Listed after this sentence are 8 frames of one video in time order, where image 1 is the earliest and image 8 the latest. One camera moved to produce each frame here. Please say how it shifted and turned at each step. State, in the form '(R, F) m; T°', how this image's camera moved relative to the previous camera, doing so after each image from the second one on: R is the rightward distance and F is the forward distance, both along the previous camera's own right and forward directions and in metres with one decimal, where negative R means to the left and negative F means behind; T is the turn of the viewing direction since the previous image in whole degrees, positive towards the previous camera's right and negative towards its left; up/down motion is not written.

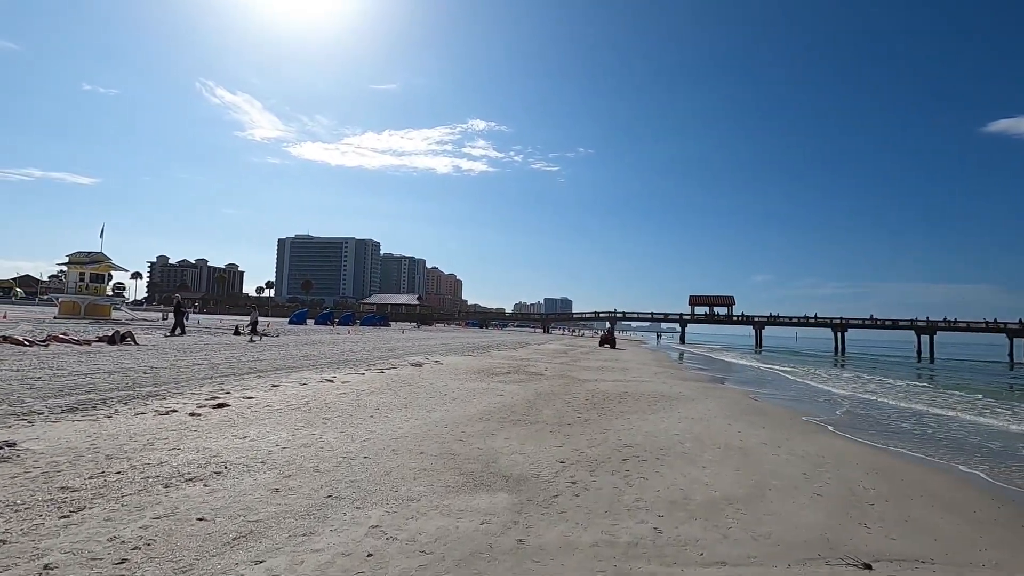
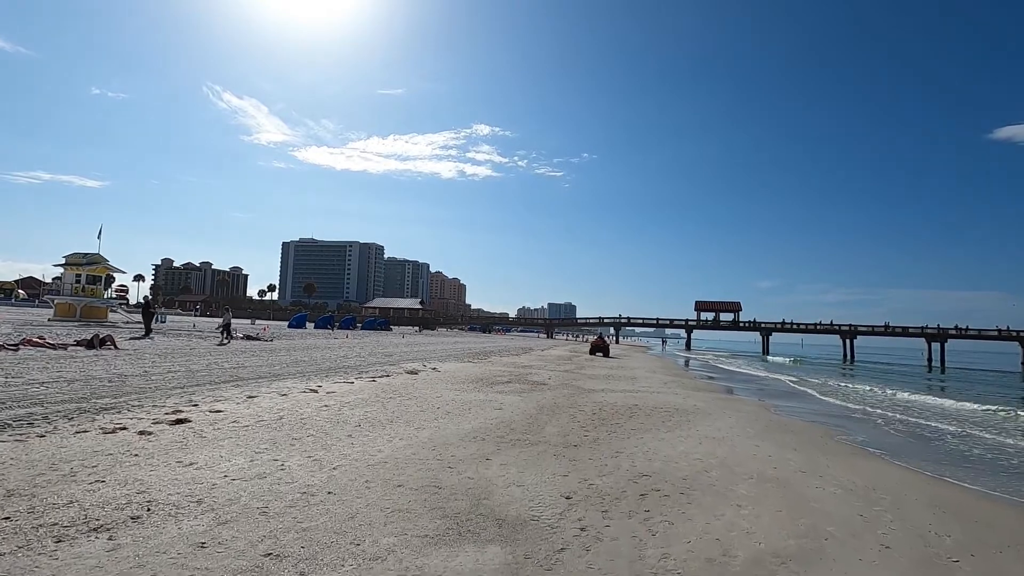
(+0.1, +1.1) m; 0°
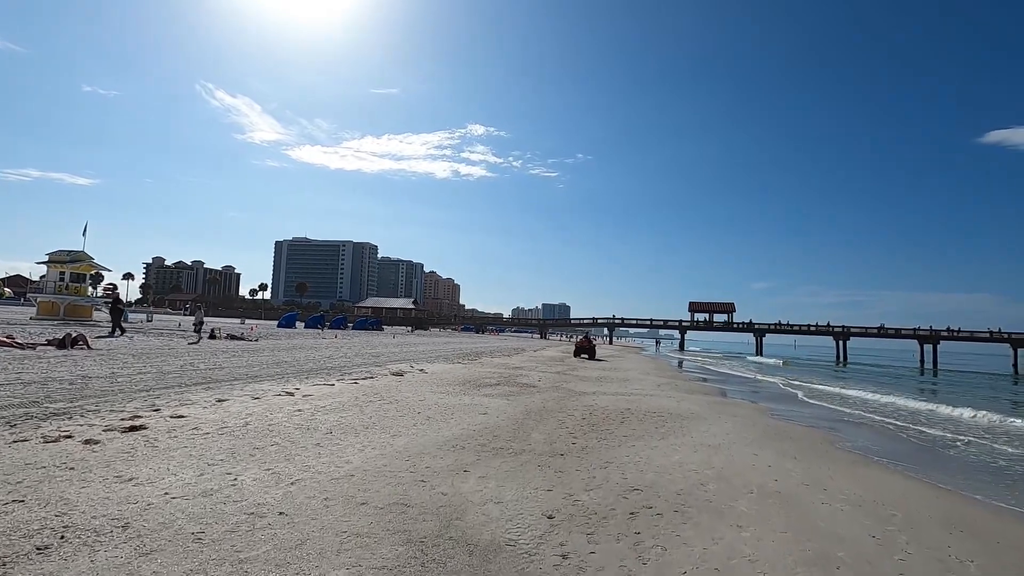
(+0.2, +0.6) m; +1°
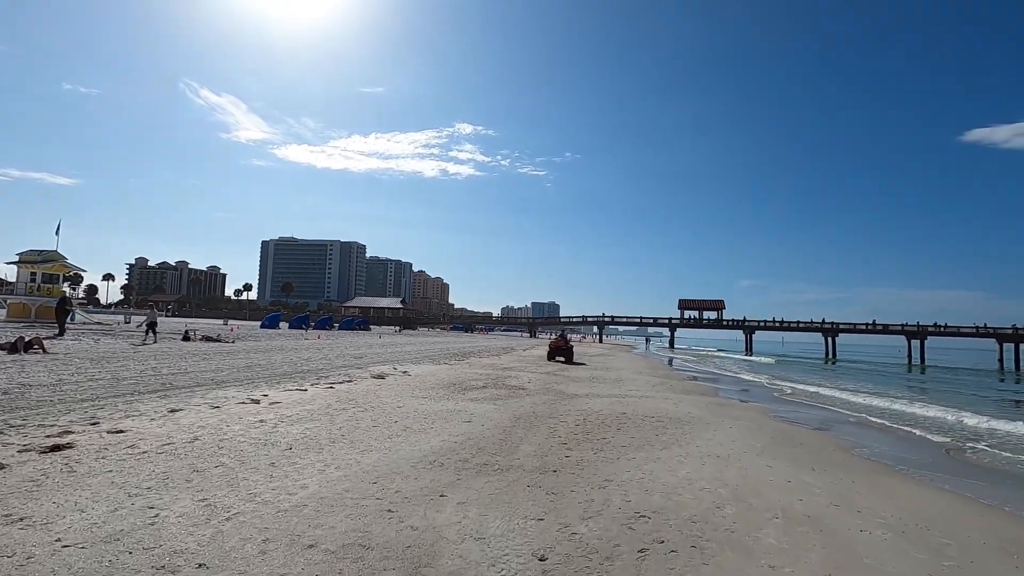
(+0.1, +1.0) m; +1°
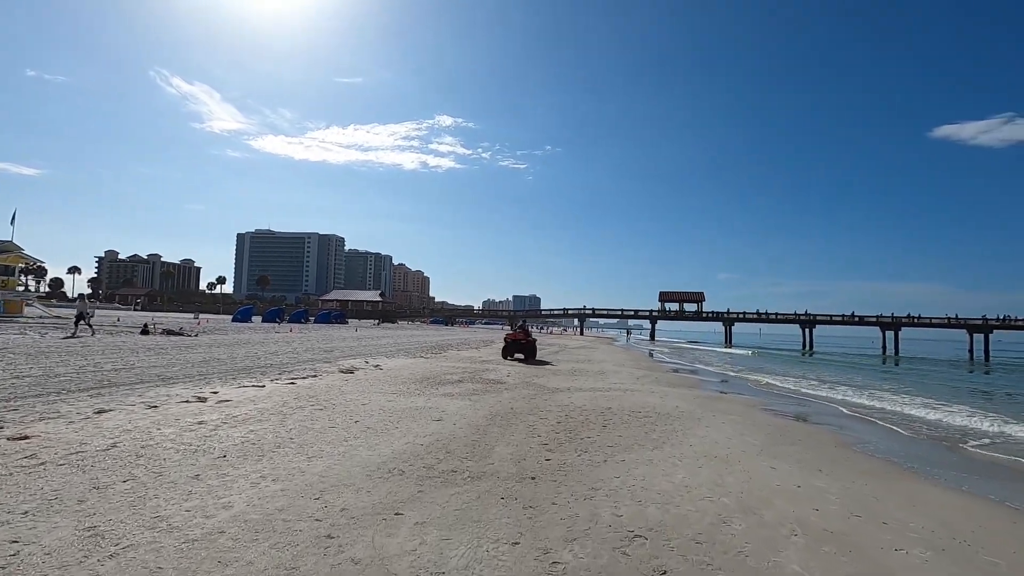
(+0.1, +1.0) m; +2°
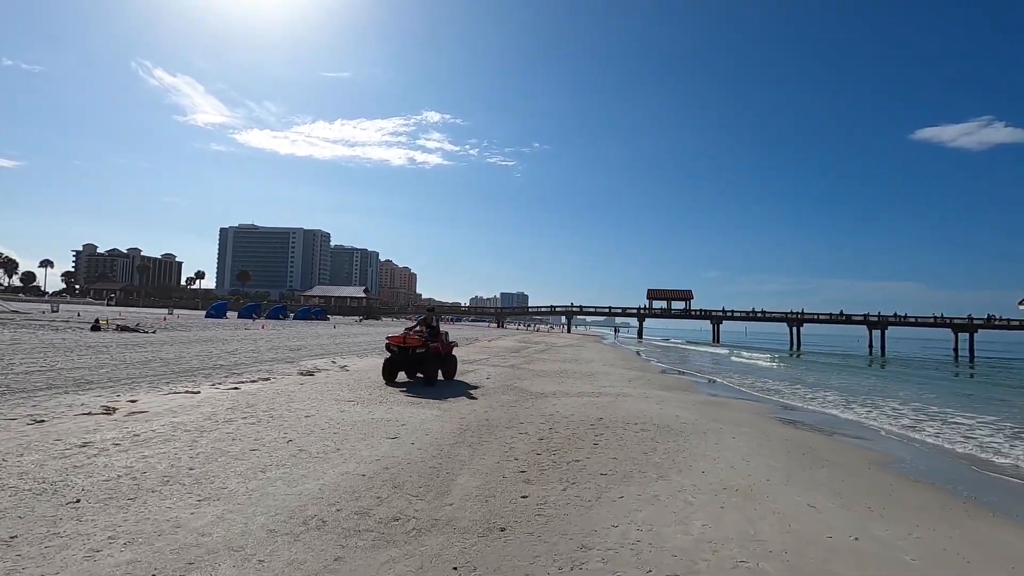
(+0.2, +1.6) m; +1°
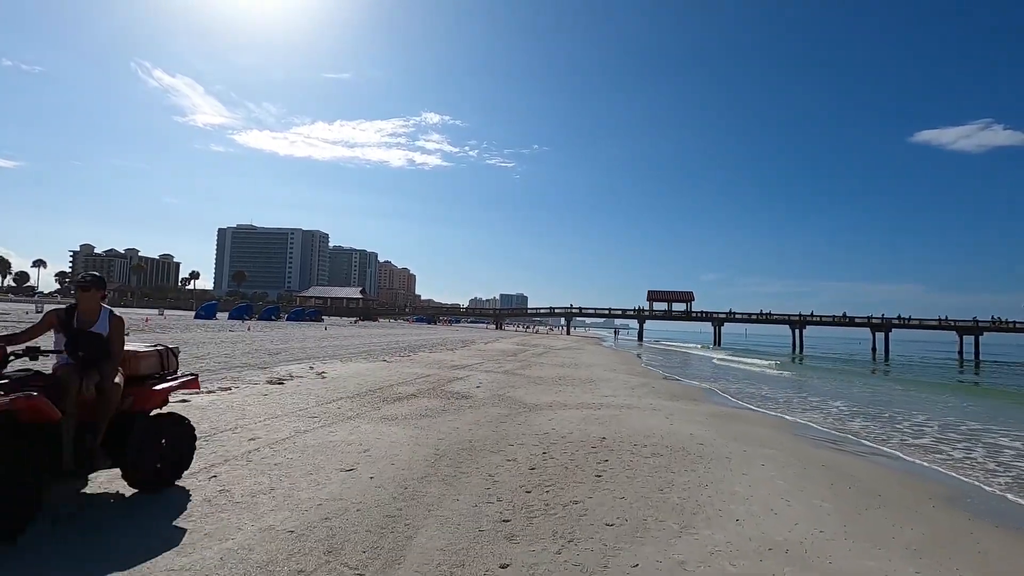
(+0.2, +1.4) m; 0°
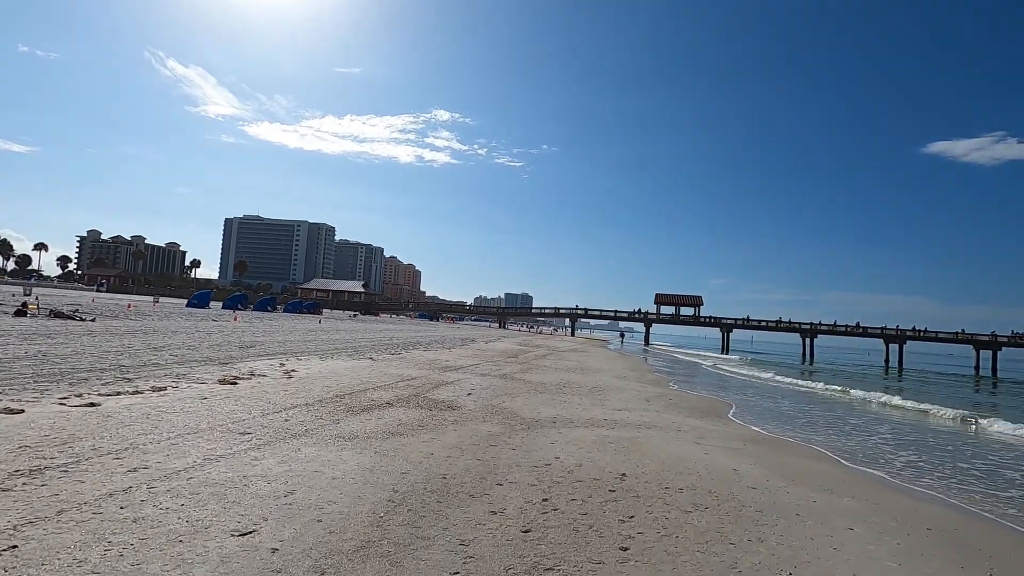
(+0.1, +2.1) m; 0°
